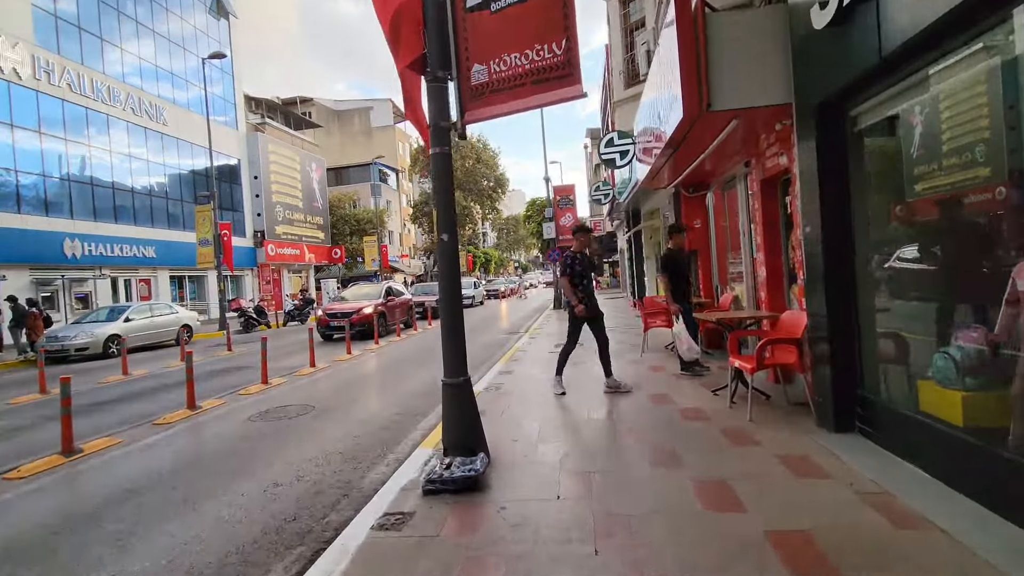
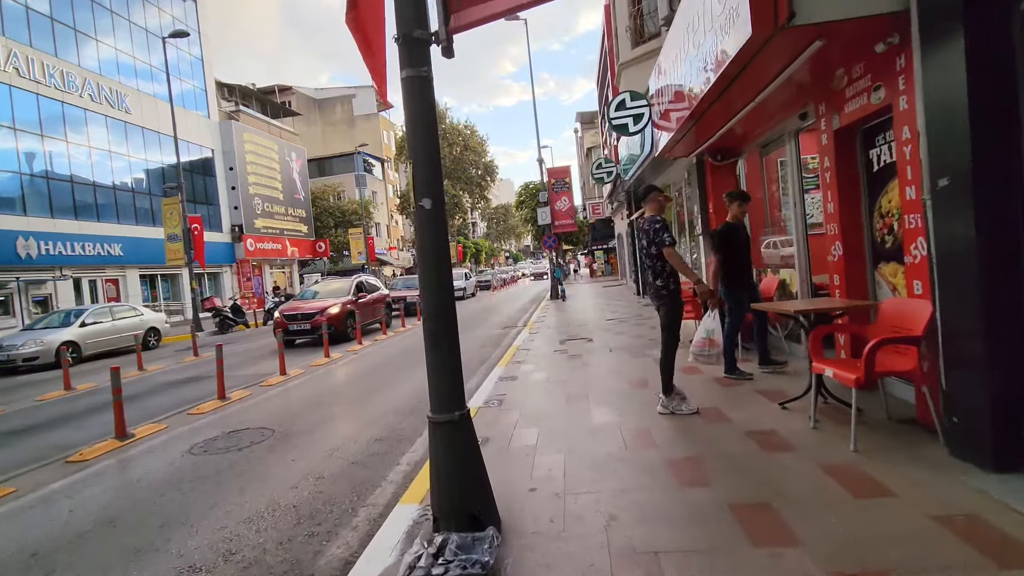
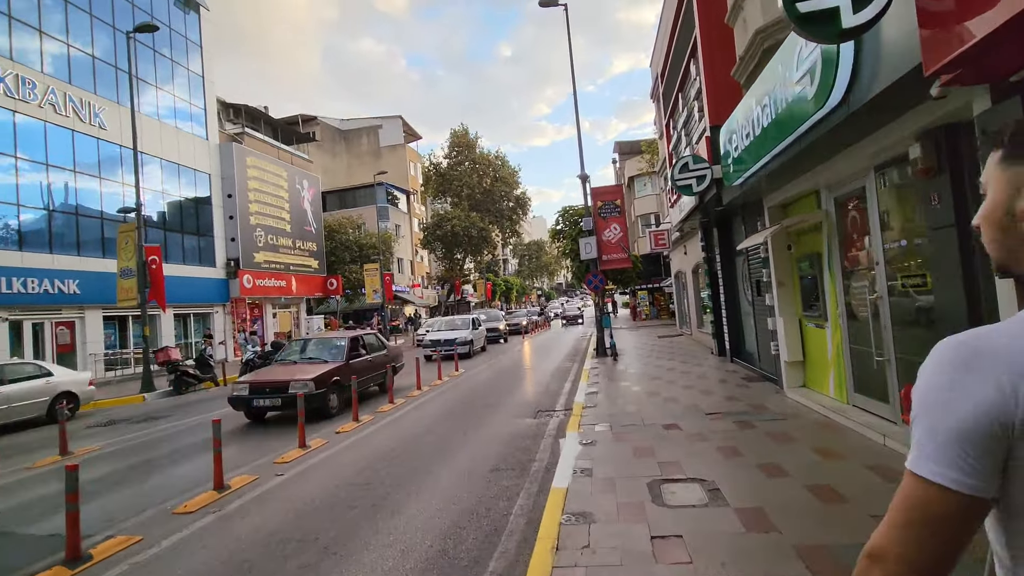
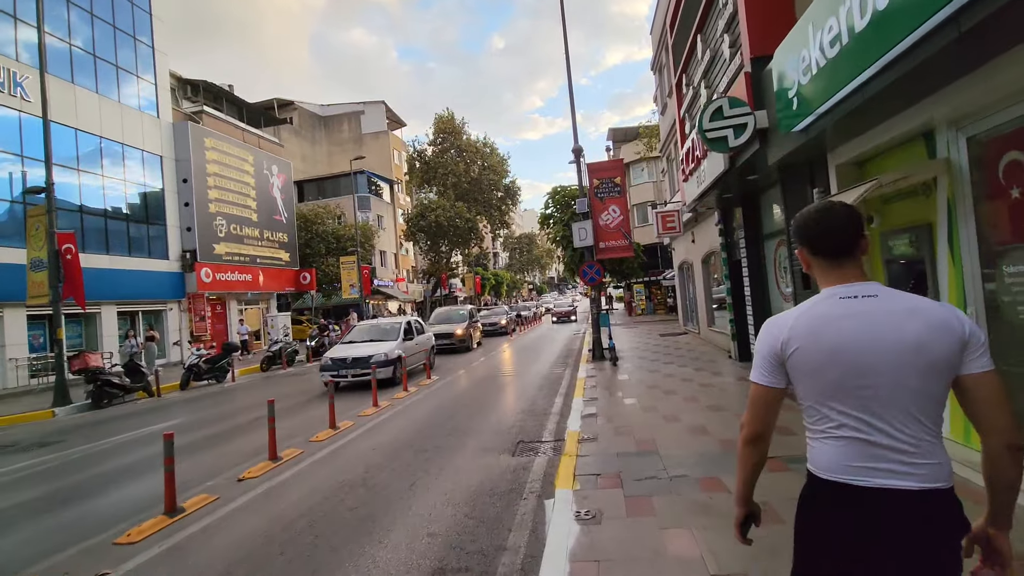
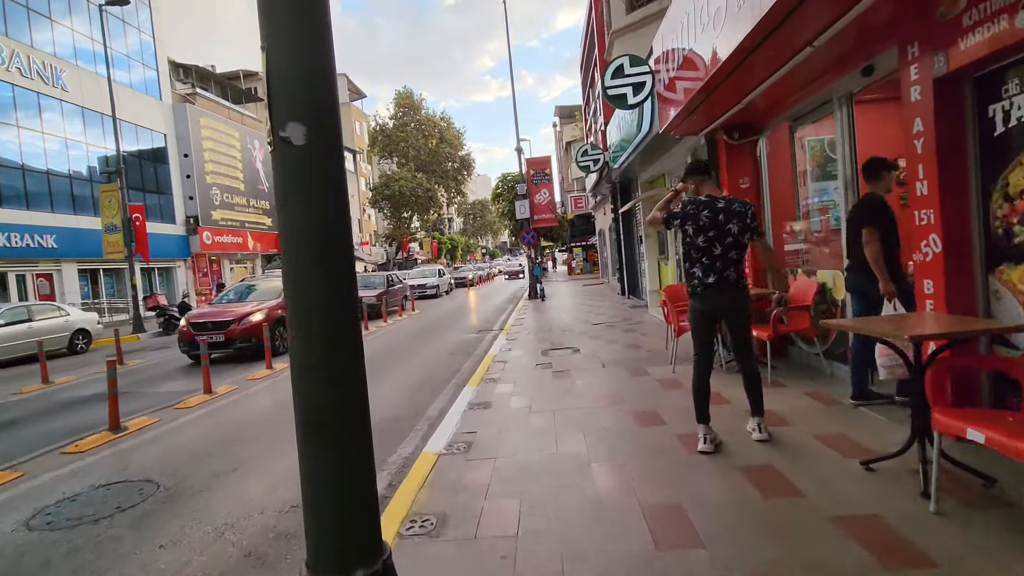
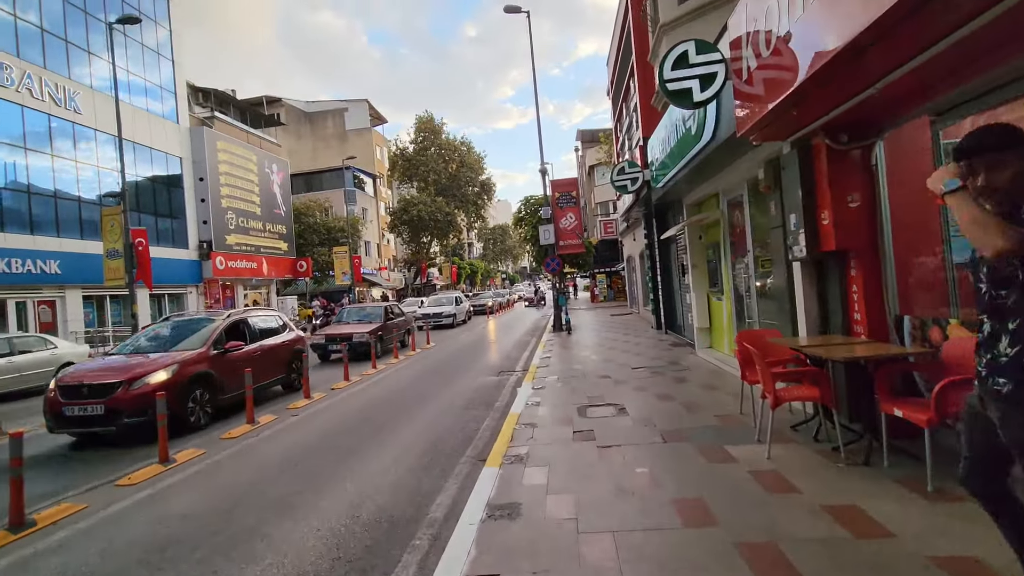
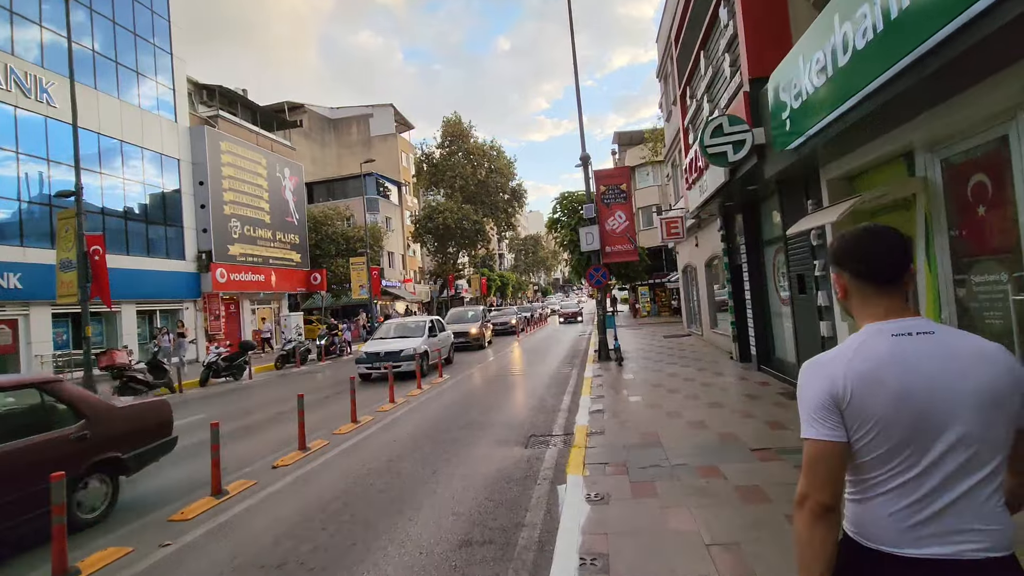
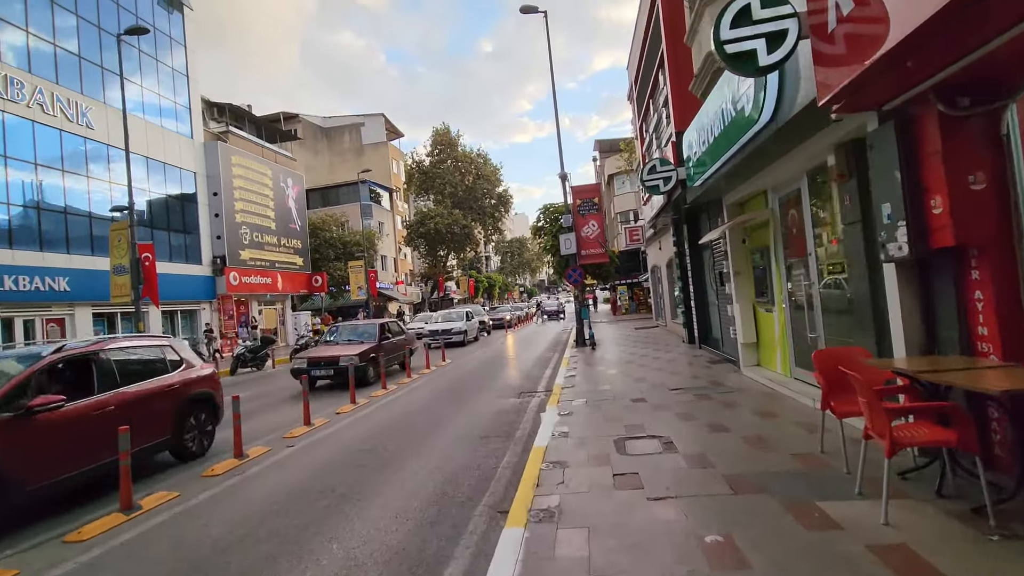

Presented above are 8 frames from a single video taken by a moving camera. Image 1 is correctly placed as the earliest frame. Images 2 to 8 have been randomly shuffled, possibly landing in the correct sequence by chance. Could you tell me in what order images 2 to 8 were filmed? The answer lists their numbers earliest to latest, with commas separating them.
2, 5, 6, 8, 3, 7, 4
